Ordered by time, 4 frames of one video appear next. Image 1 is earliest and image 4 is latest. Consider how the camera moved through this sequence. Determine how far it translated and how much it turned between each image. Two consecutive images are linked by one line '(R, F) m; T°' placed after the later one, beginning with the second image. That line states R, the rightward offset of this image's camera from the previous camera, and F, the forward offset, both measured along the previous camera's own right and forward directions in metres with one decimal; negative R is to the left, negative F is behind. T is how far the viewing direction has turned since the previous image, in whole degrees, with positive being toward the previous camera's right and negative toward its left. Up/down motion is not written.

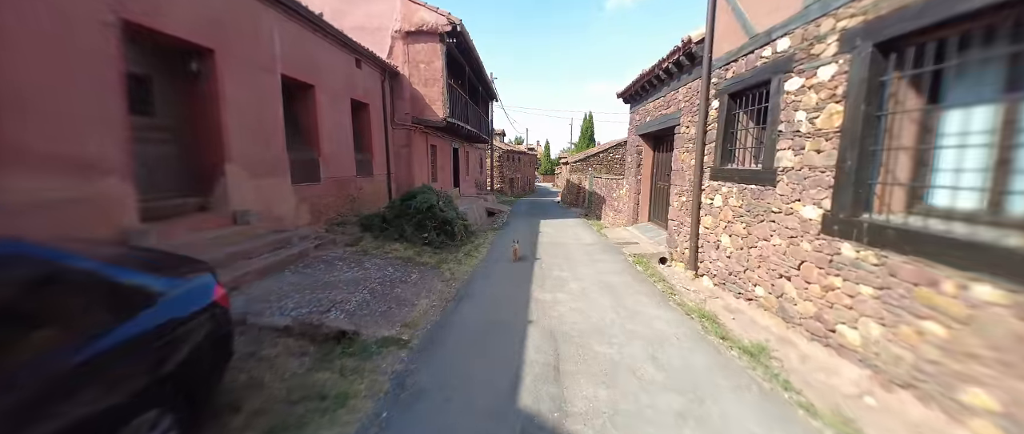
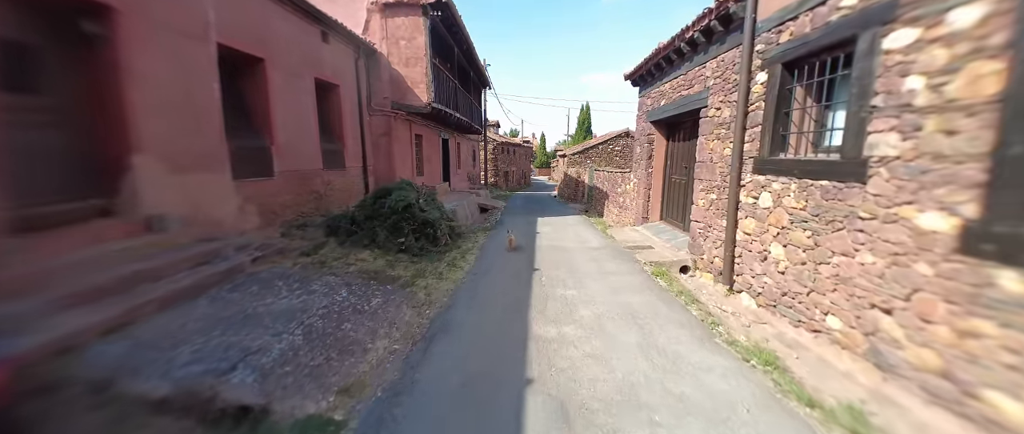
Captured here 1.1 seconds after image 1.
(0.0, +1.1) m; +1°
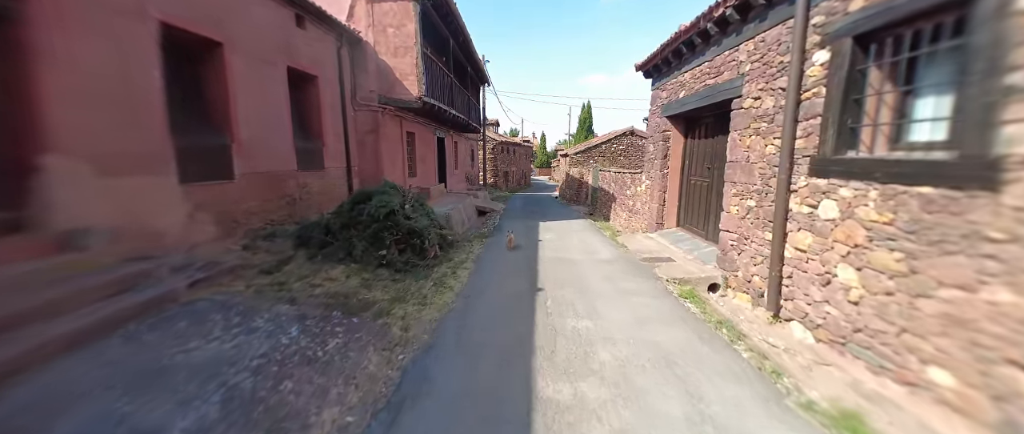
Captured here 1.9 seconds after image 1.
(0.0, +0.8) m; 0°
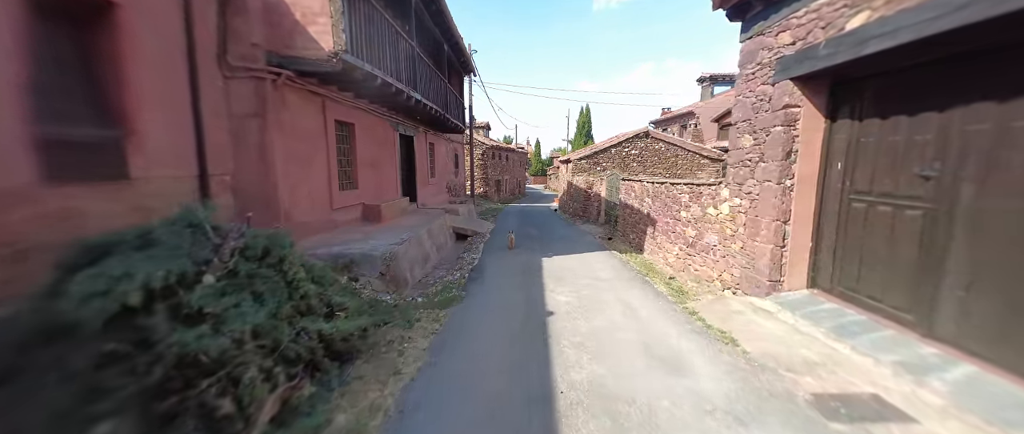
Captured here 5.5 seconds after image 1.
(+0.1, +3.1) m; +1°
